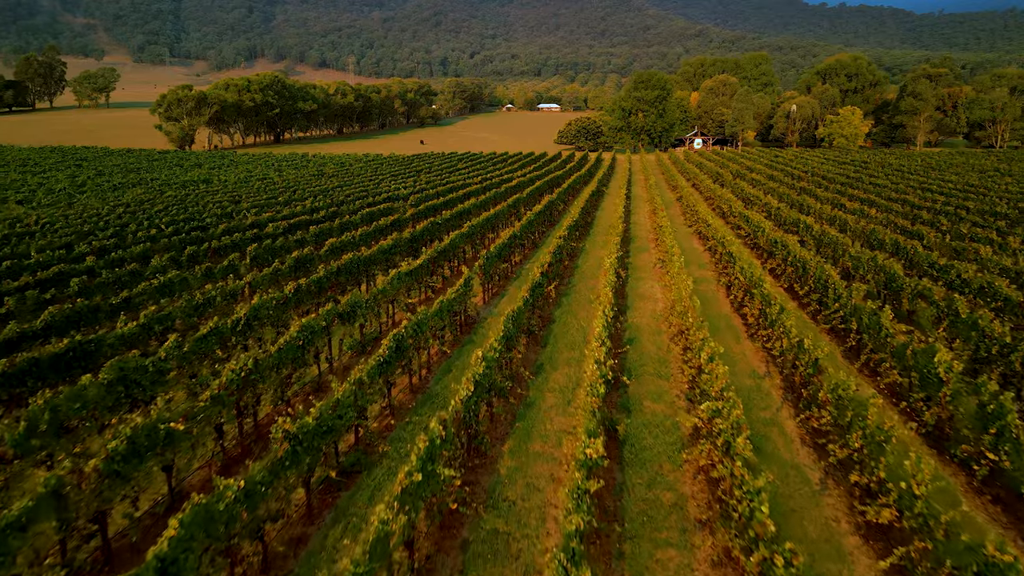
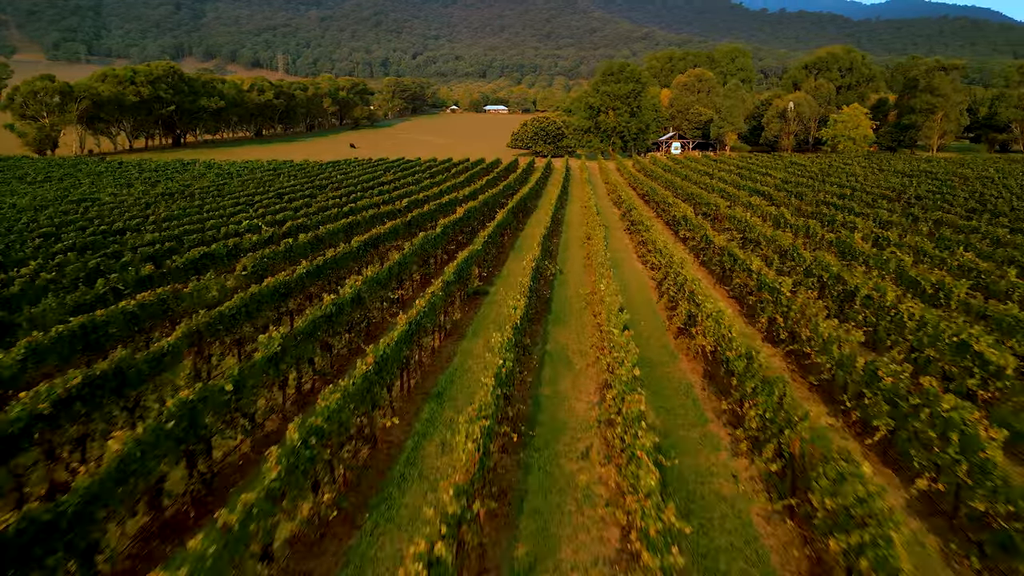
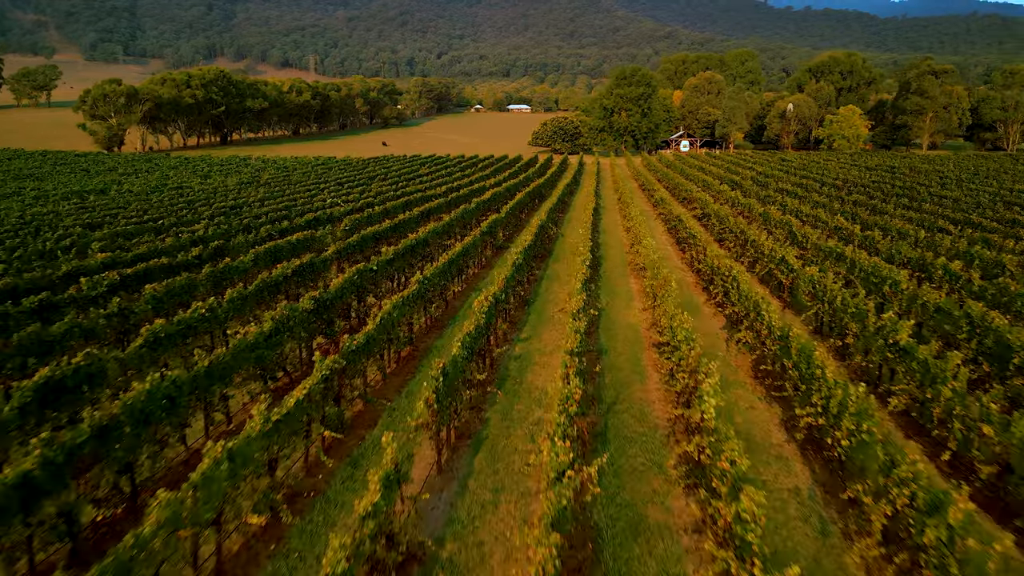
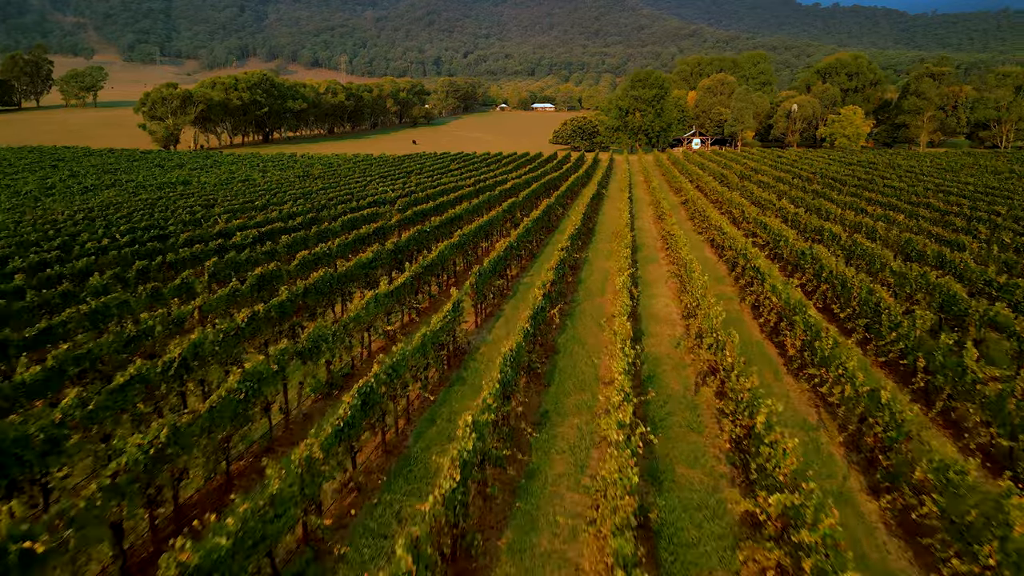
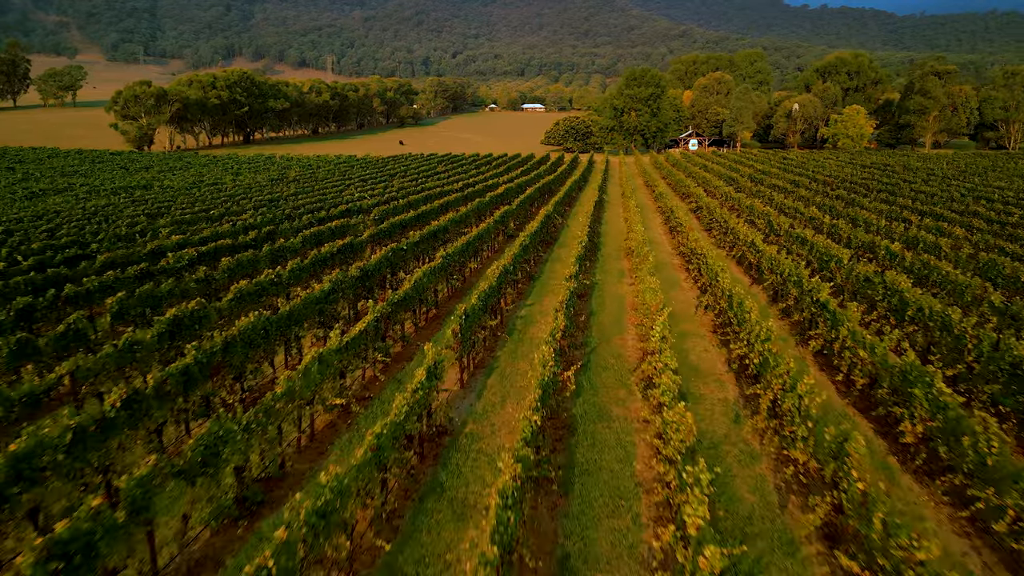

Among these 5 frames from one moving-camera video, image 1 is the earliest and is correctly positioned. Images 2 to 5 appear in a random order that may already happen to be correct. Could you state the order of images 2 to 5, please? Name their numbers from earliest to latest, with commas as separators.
4, 5, 3, 2
